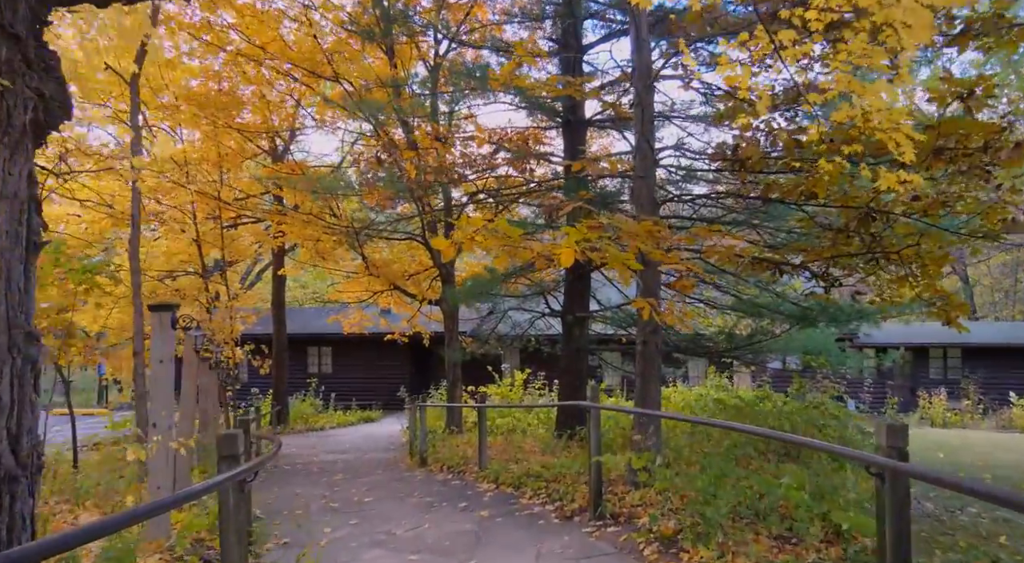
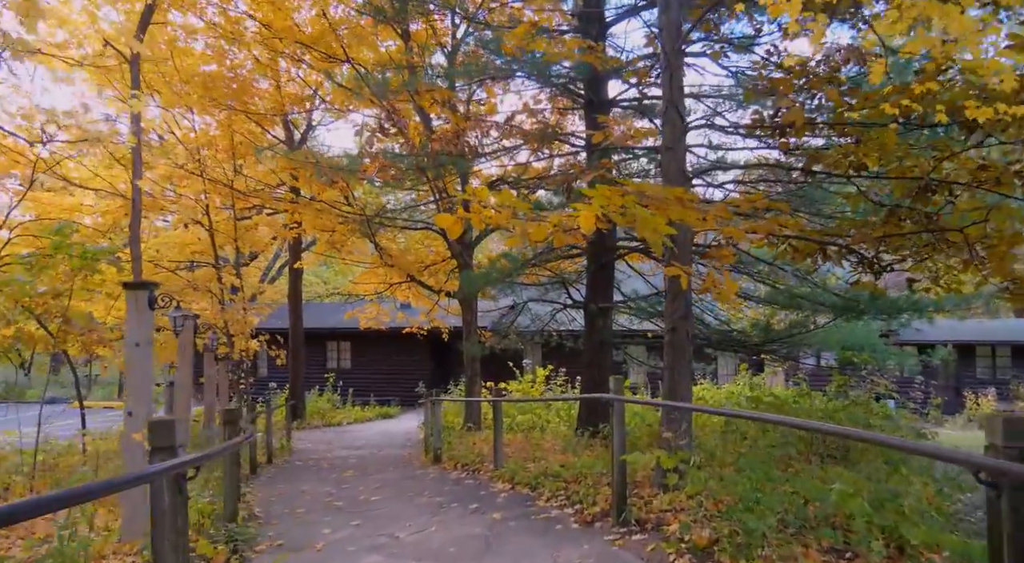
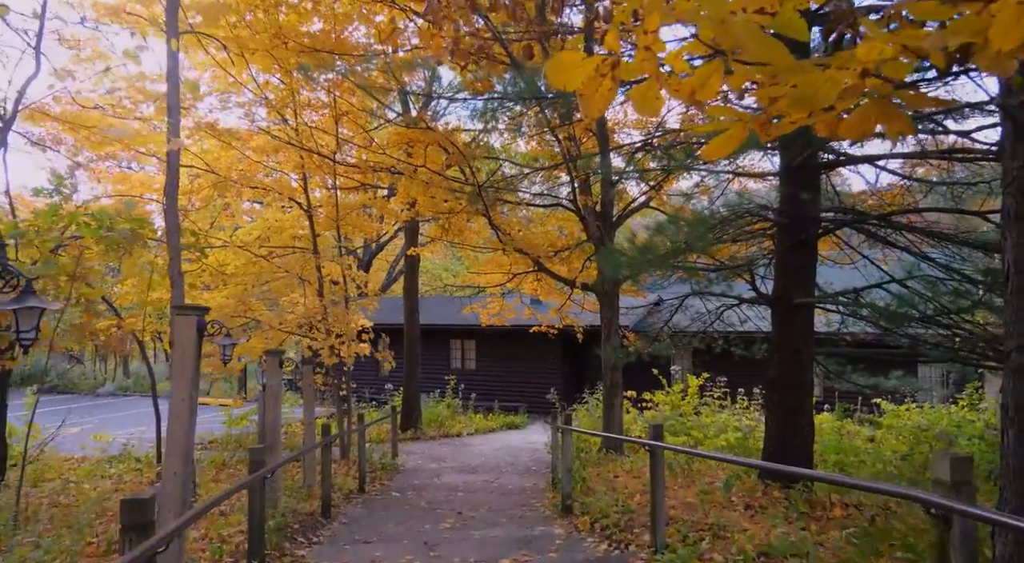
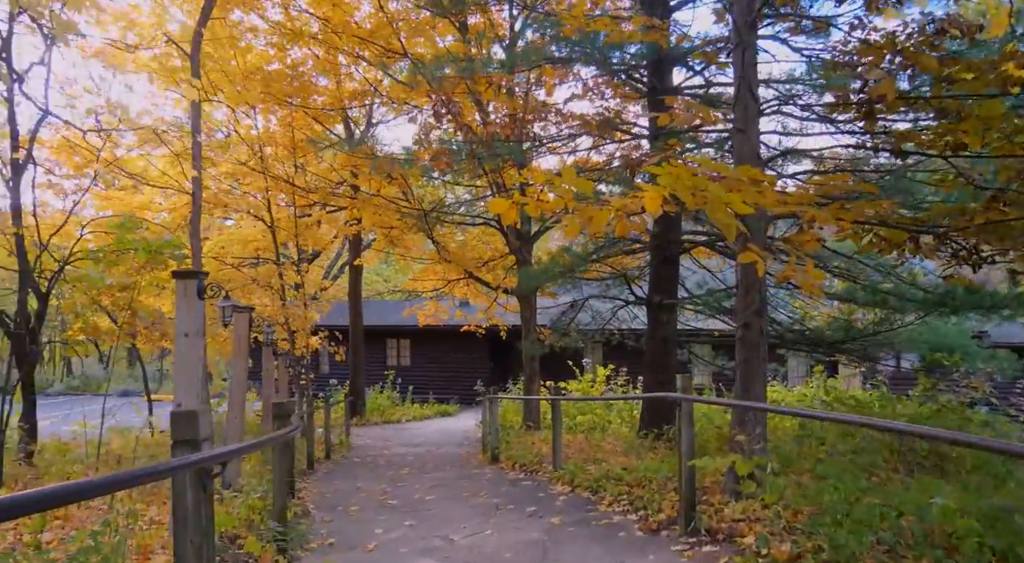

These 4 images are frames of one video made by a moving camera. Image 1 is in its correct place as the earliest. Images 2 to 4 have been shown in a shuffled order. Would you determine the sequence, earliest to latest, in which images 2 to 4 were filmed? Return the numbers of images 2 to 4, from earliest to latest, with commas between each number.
2, 4, 3
